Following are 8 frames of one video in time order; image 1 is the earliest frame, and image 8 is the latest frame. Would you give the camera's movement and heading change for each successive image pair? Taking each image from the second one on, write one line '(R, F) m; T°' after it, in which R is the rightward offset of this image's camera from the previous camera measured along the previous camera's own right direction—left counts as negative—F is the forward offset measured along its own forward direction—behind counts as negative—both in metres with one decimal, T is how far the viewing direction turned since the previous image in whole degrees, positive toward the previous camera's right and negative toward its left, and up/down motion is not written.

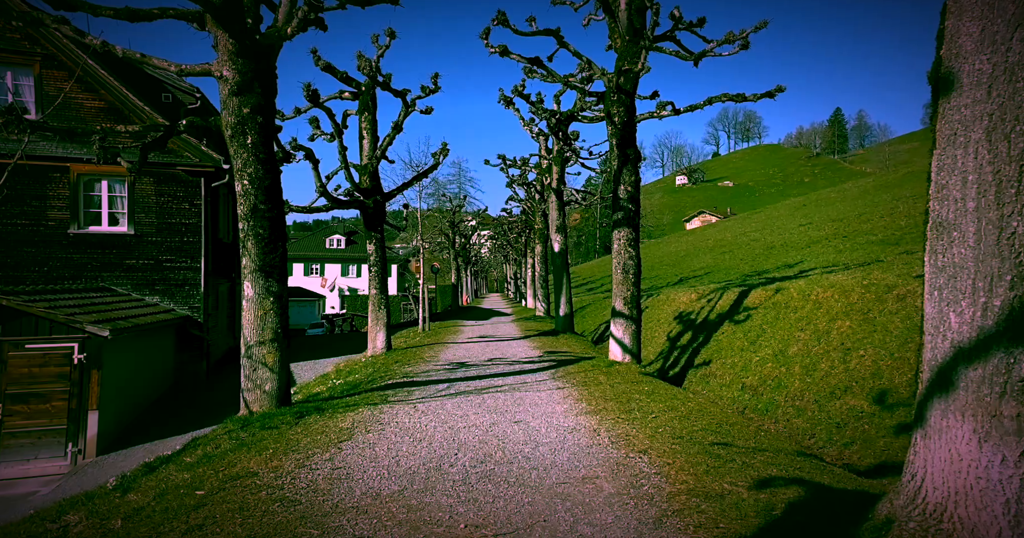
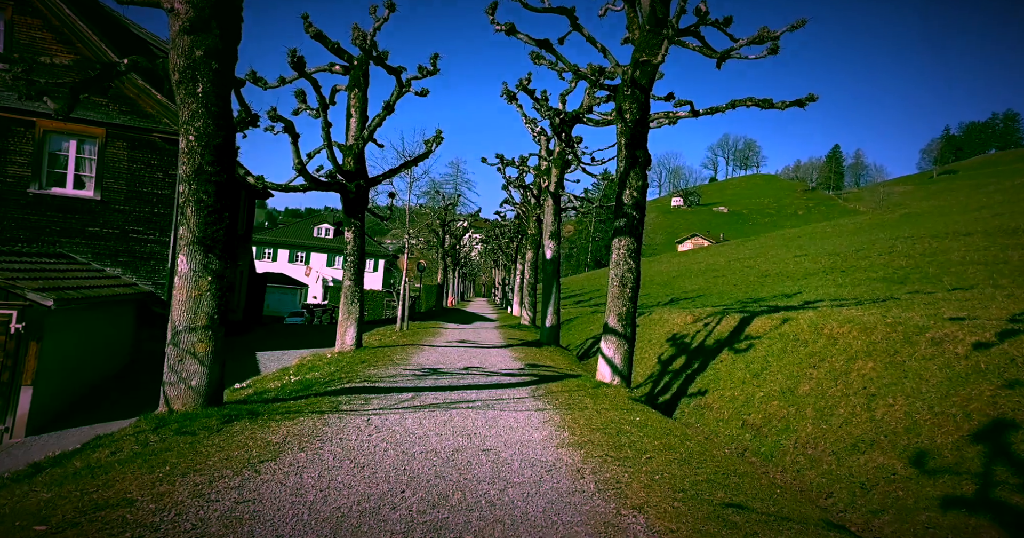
(+0.1, +1.2) m; +1°
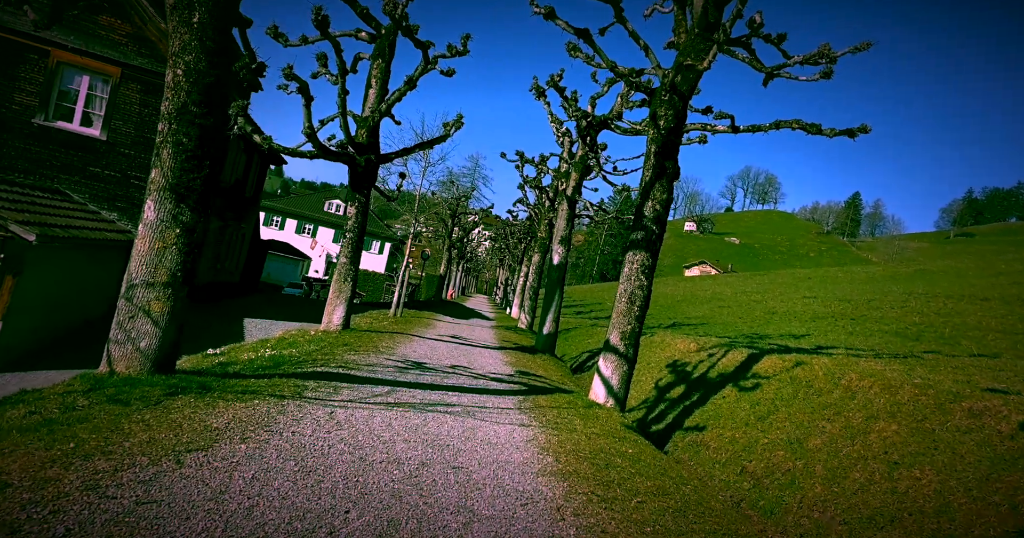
(0.0, +0.8) m; 0°
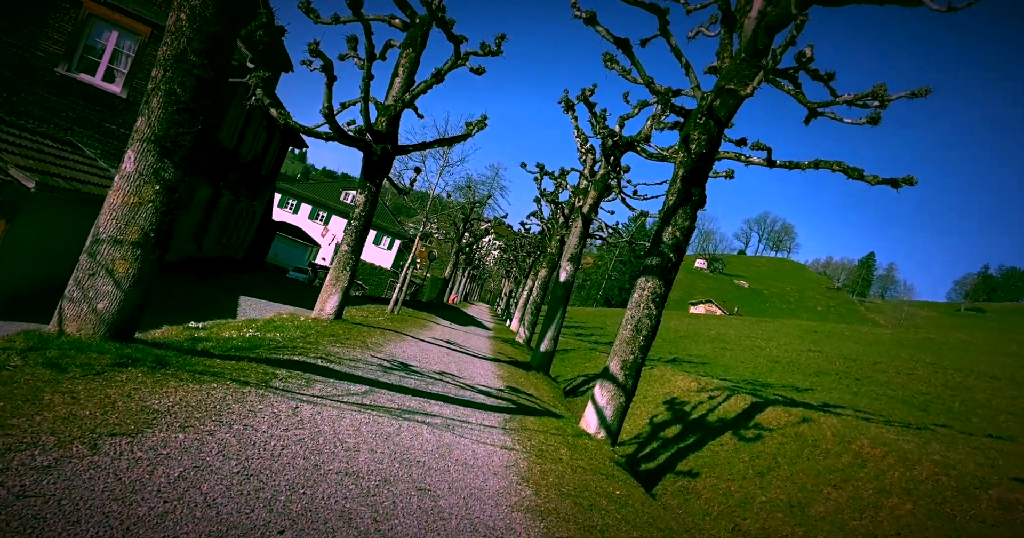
(0.0, +0.6) m; -1°
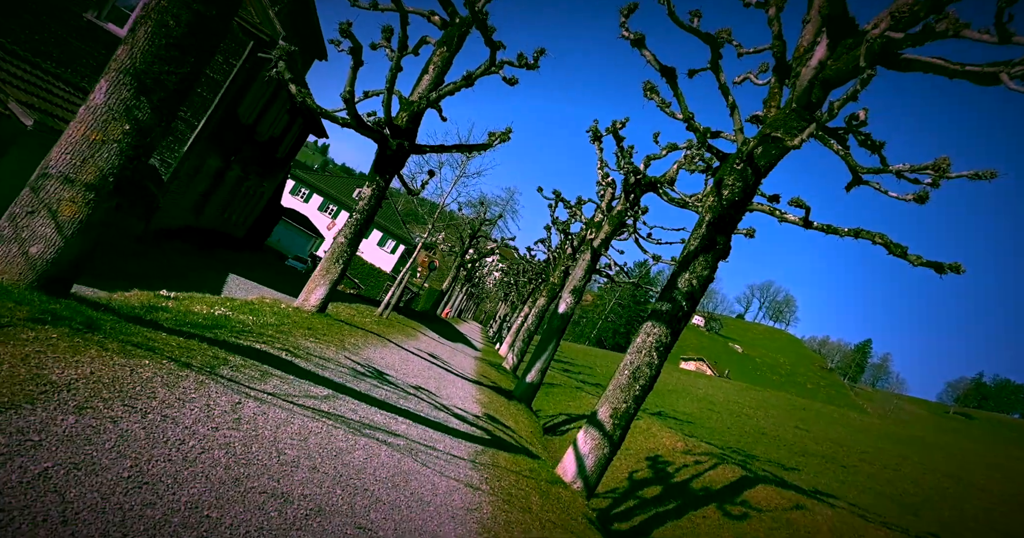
(0.0, +0.7) m; 0°
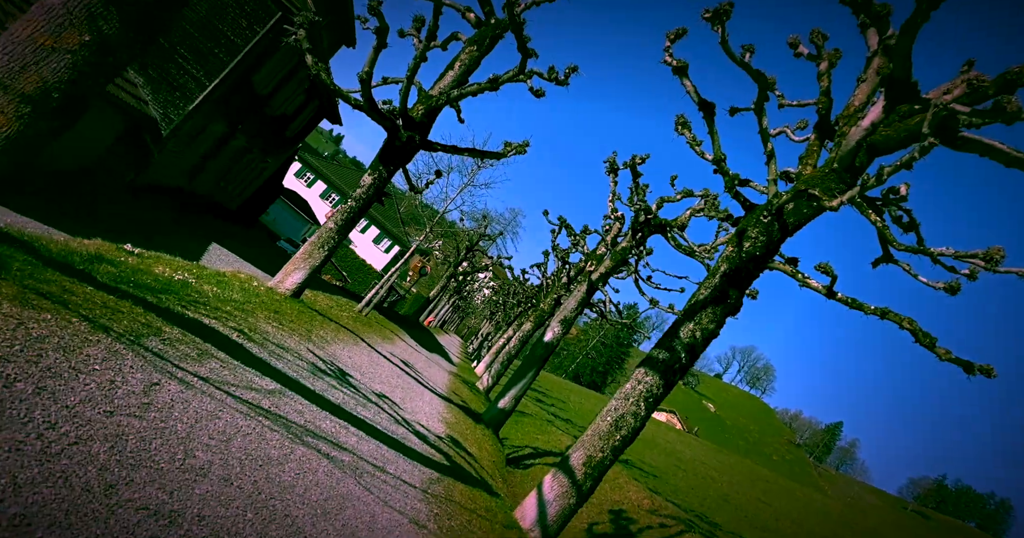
(0.0, +0.8) m; +1°
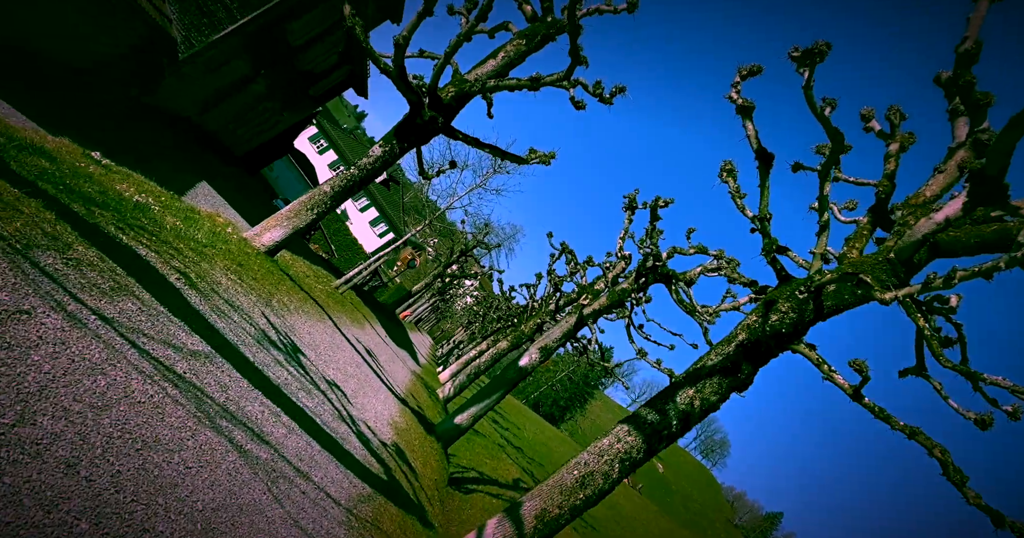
(-0.1, +1.0) m; +1°
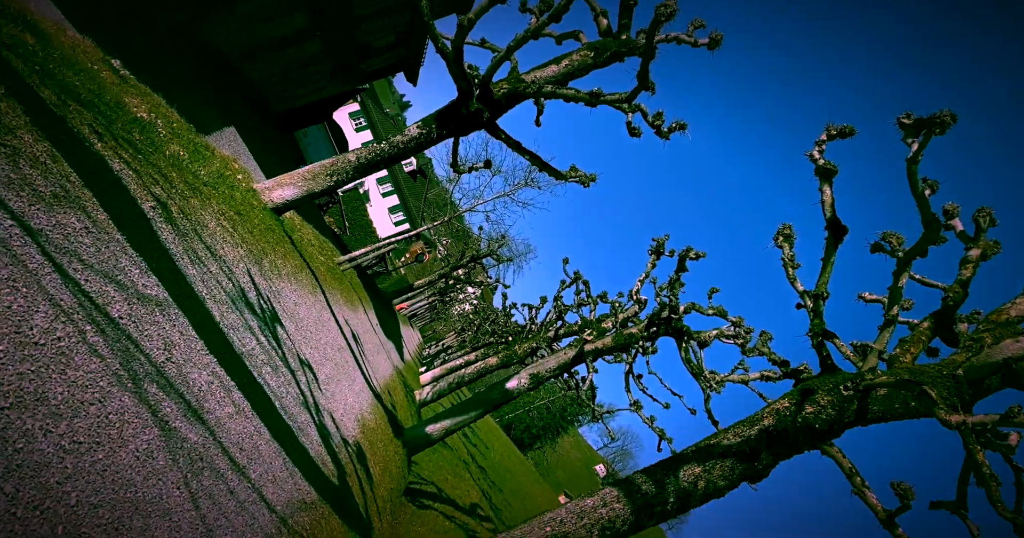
(-0.2, +0.9) m; -1°
